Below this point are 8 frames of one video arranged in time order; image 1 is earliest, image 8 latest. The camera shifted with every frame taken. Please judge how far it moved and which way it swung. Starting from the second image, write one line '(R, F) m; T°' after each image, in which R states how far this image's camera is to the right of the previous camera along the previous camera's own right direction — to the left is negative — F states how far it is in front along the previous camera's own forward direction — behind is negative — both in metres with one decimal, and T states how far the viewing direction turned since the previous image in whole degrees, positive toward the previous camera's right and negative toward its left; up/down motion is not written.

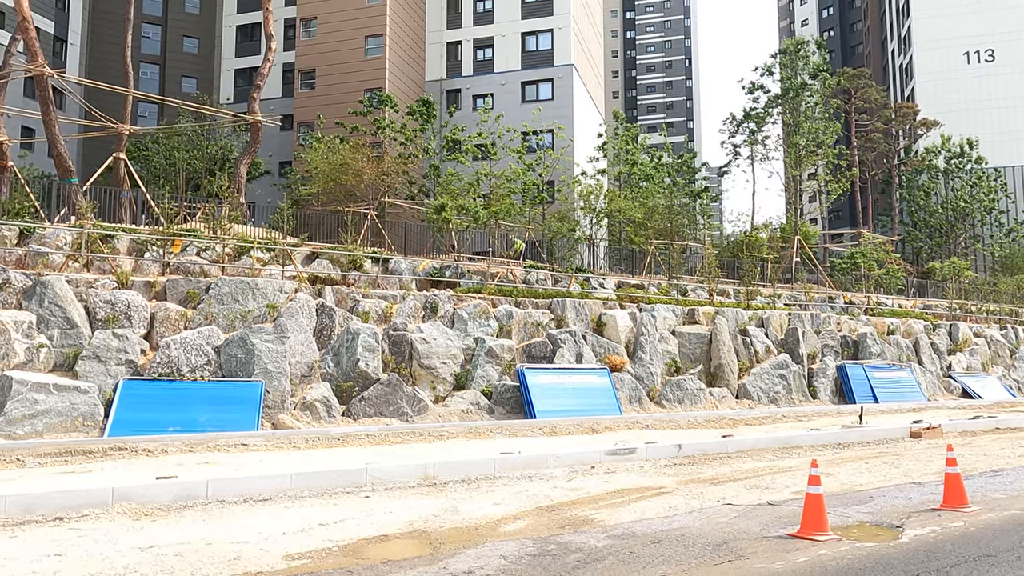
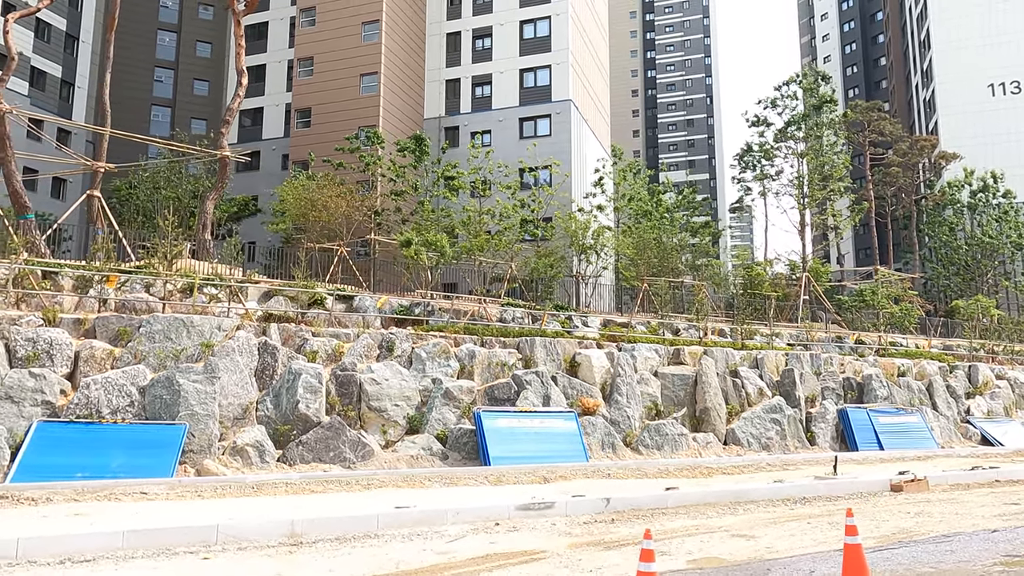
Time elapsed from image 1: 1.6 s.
(+1.7, +0.9) m; -3°
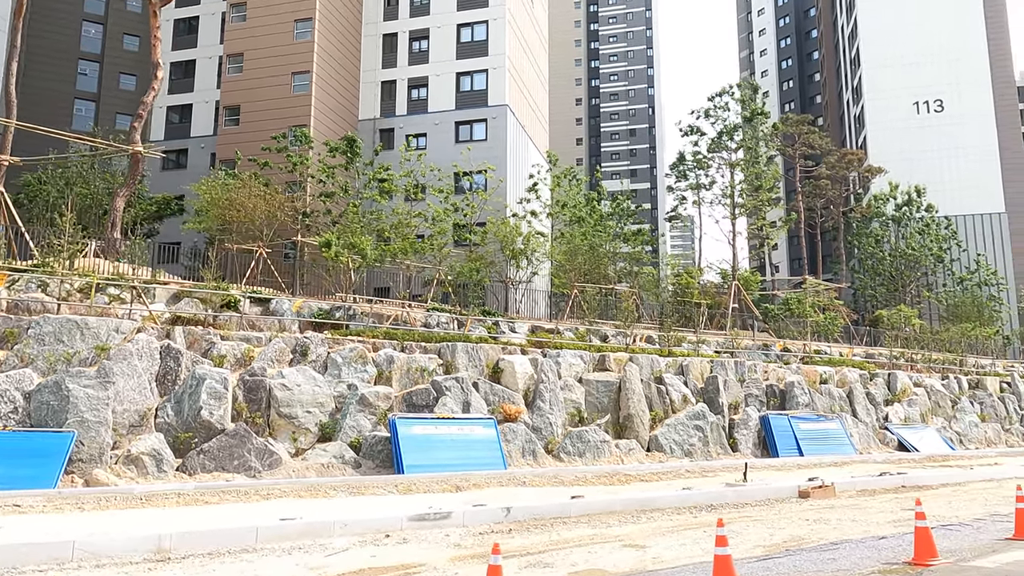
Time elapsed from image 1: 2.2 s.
(+0.6, +0.3) m; +4°
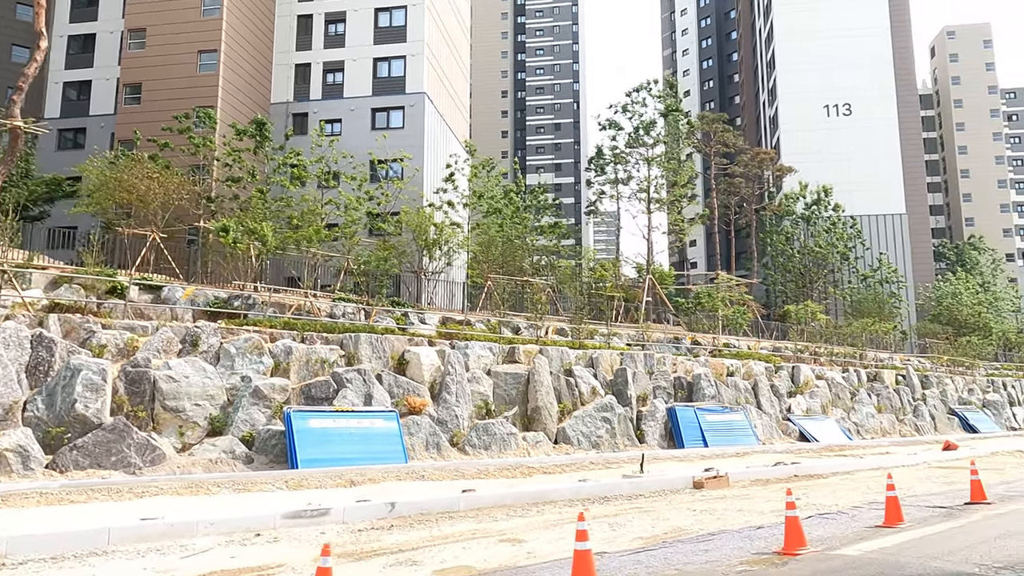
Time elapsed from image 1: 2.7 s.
(+0.5, +0.3) m; +5°
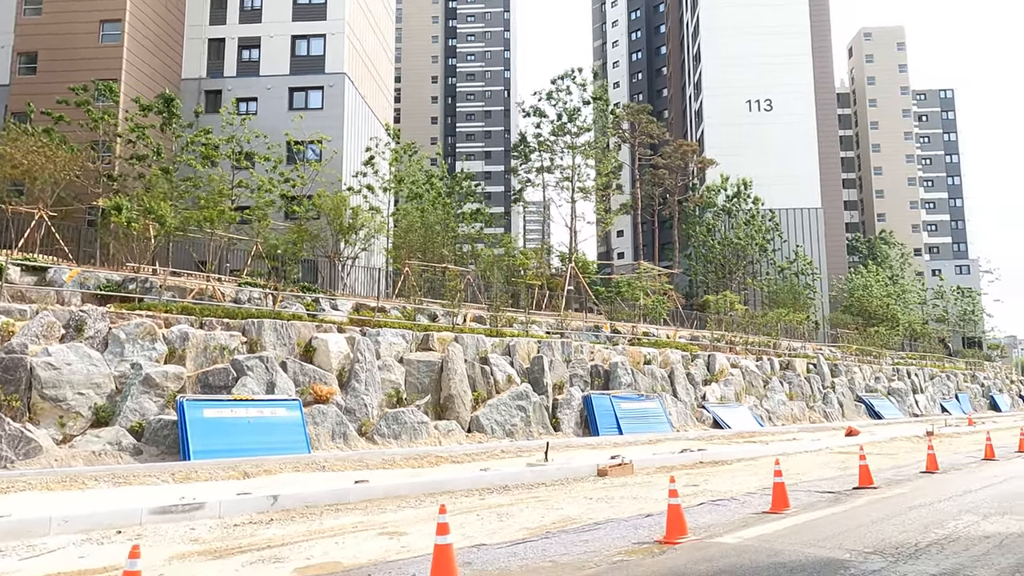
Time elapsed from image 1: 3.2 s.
(+0.5, +0.3) m; +5°
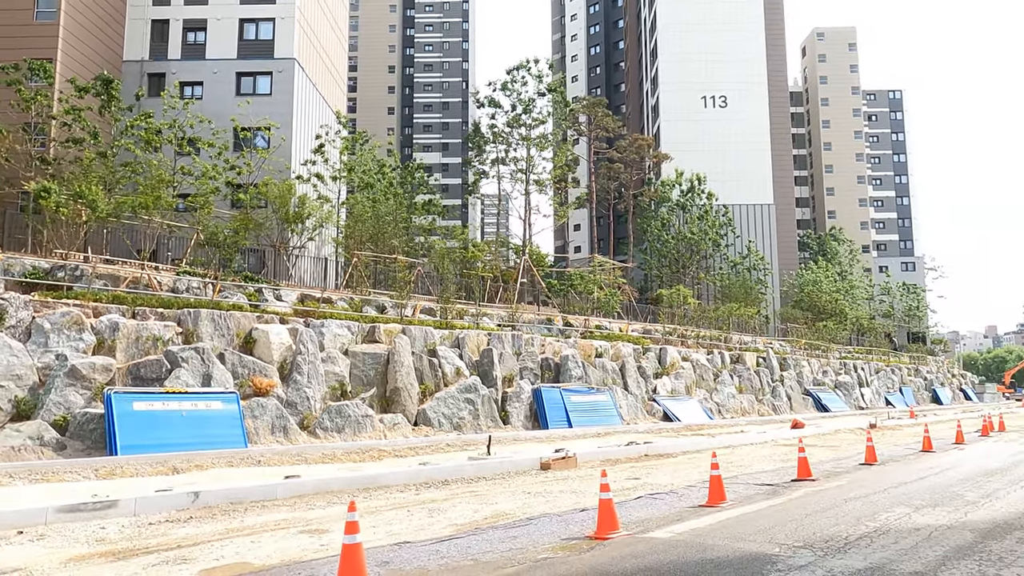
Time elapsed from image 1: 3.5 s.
(+0.3, +0.3) m; +3°
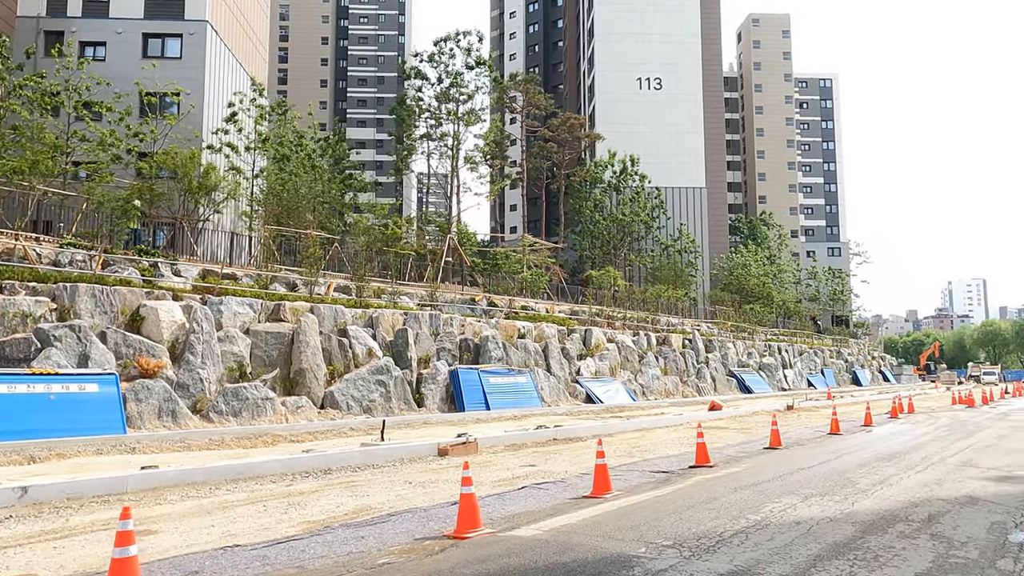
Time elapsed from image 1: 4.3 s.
(+0.7, +0.7) m; +4°
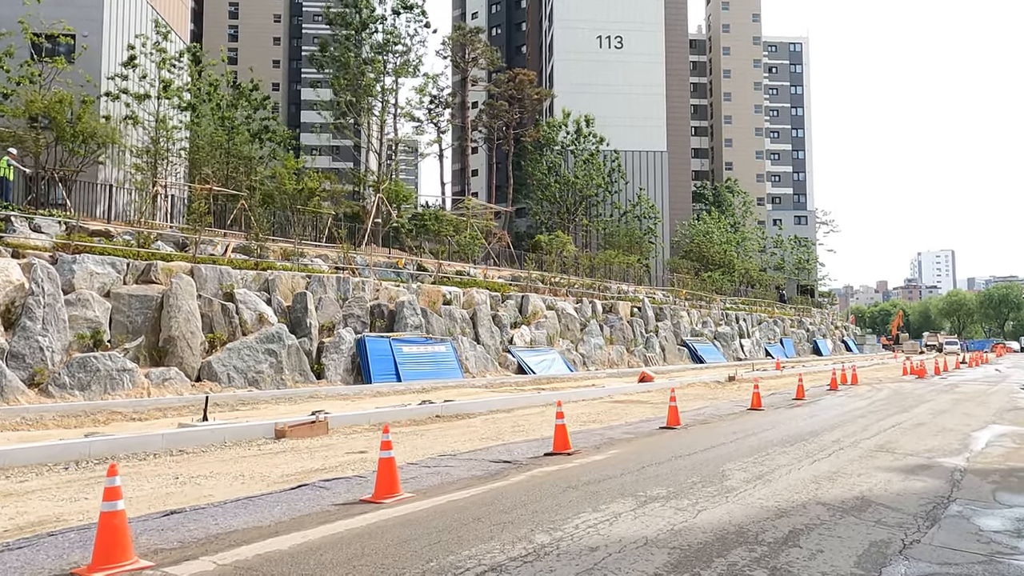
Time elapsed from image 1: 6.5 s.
(+1.7, +1.9) m; +2°
